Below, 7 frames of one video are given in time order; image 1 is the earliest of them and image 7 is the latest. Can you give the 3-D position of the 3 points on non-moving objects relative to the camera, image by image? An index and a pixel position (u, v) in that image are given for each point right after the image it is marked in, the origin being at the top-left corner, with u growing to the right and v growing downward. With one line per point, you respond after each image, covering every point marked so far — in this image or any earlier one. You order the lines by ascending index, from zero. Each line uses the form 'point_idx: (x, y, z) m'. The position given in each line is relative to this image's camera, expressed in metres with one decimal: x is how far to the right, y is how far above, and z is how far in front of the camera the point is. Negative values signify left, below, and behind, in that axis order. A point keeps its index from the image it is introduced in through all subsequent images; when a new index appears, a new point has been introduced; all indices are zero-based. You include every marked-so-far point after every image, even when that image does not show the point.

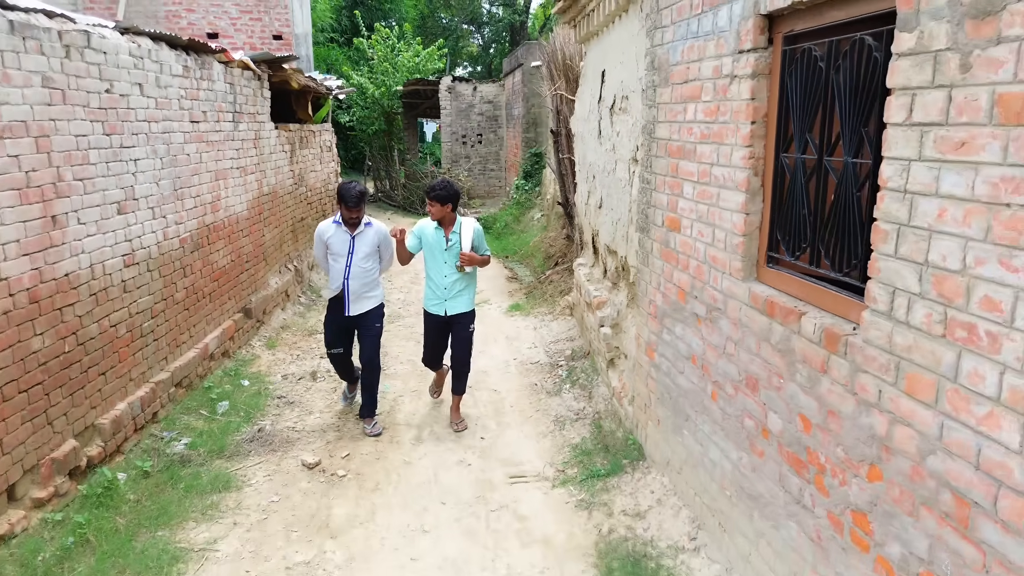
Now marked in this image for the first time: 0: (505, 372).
0: (-0.1, -0.6, +5.5) m
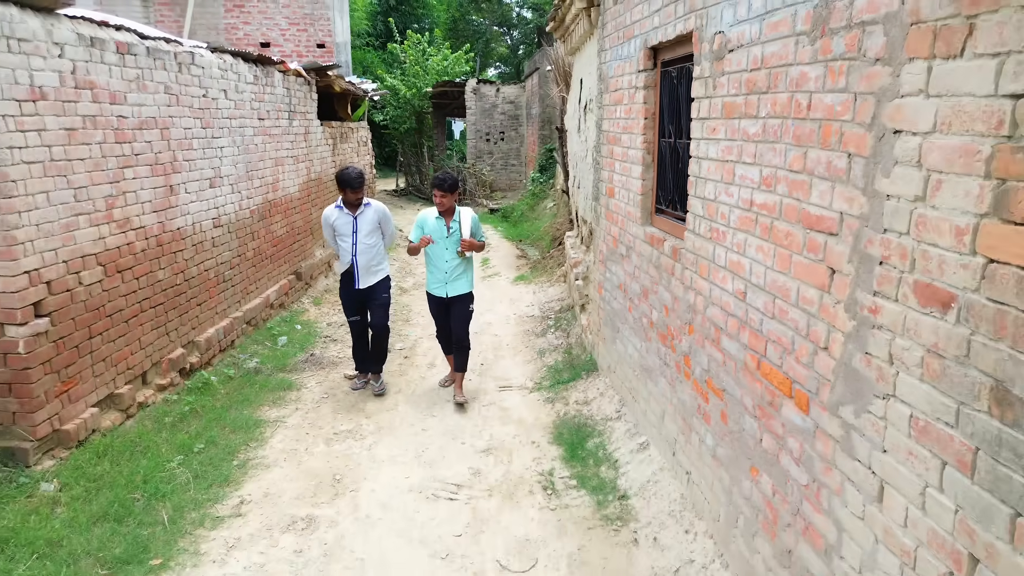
0: (-0.1, -0.3, +6.9) m
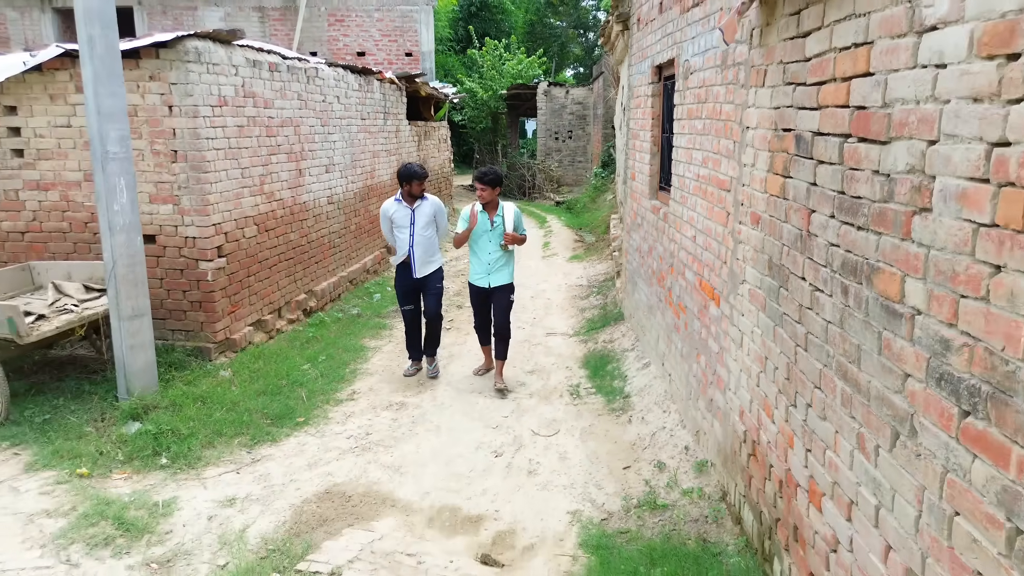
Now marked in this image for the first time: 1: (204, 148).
0: (+0.5, 0.0, +8.2) m
1: (-2.1, +0.9, +5.0) m
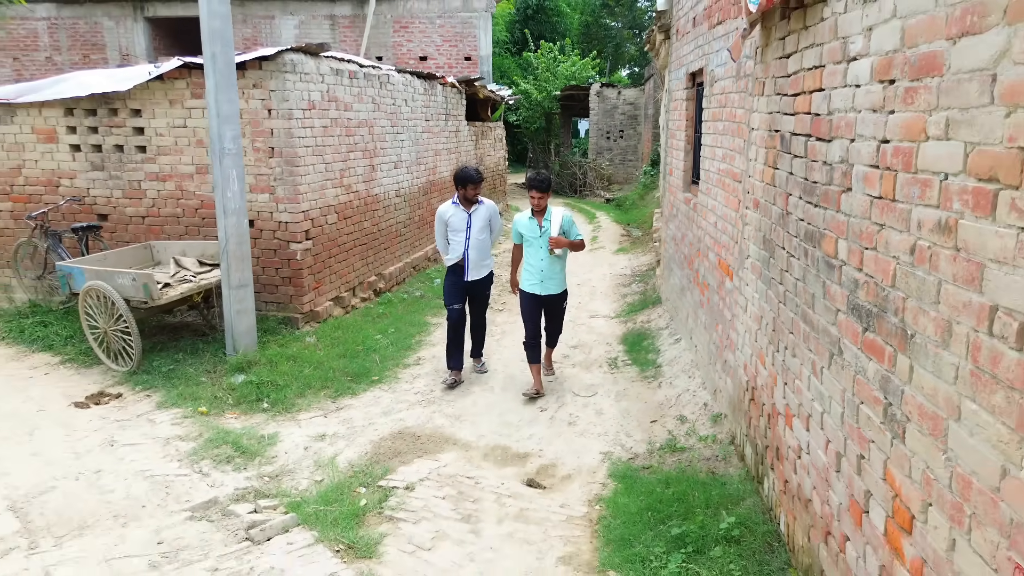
0: (+1.1, +0.1, +8.8) m
1: (-1.7, +1.1, +5.8) m
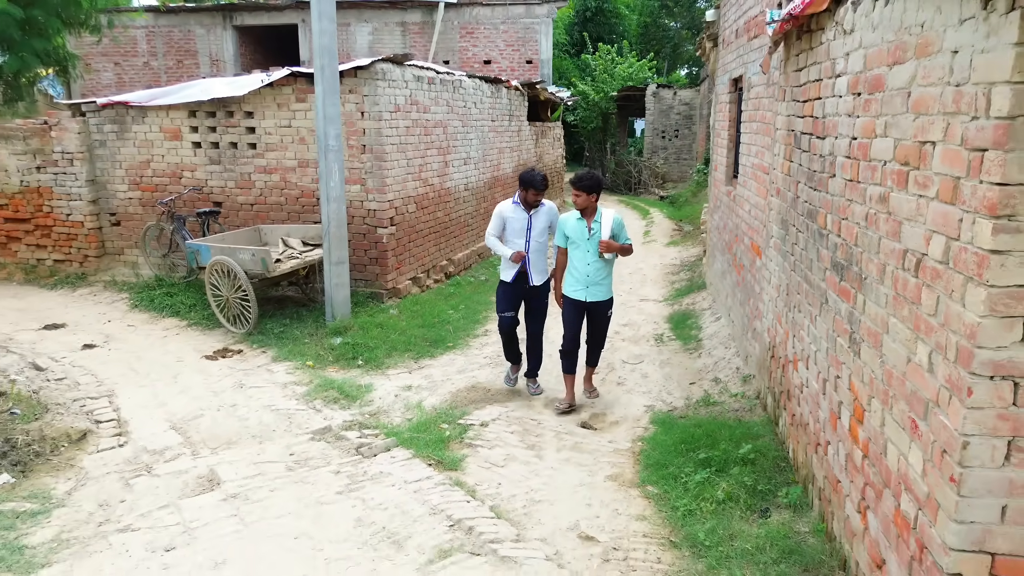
0: (+1.8, +0.3, +9.5) m
1: (-1.2, +1.3, +6.7) m
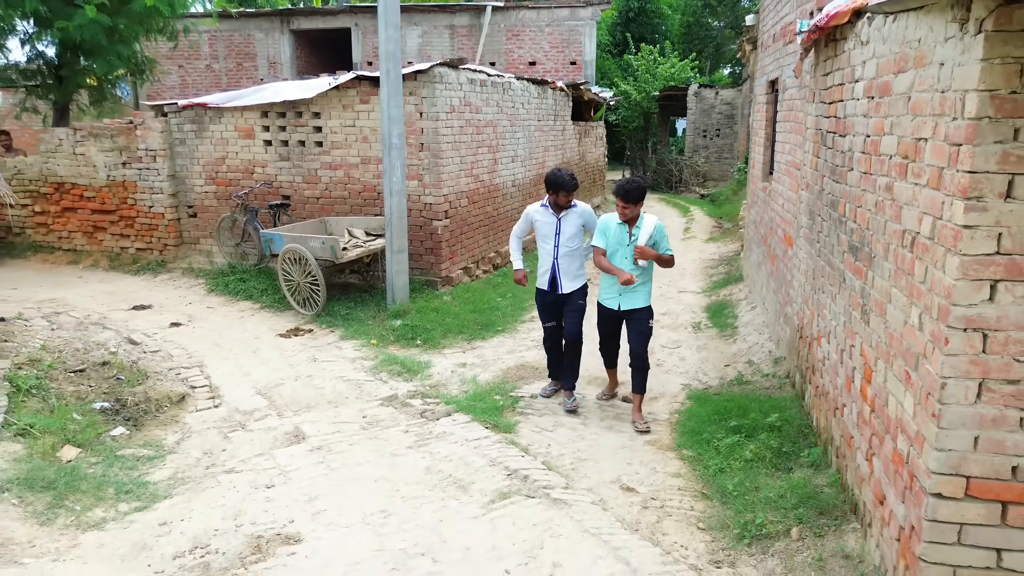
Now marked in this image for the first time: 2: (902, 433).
0: (+2.4, +0.3, +9.9) m
1: (-0.7, +1.4, +7.2) m
2: (+1.3, -0.5, +2.5) m
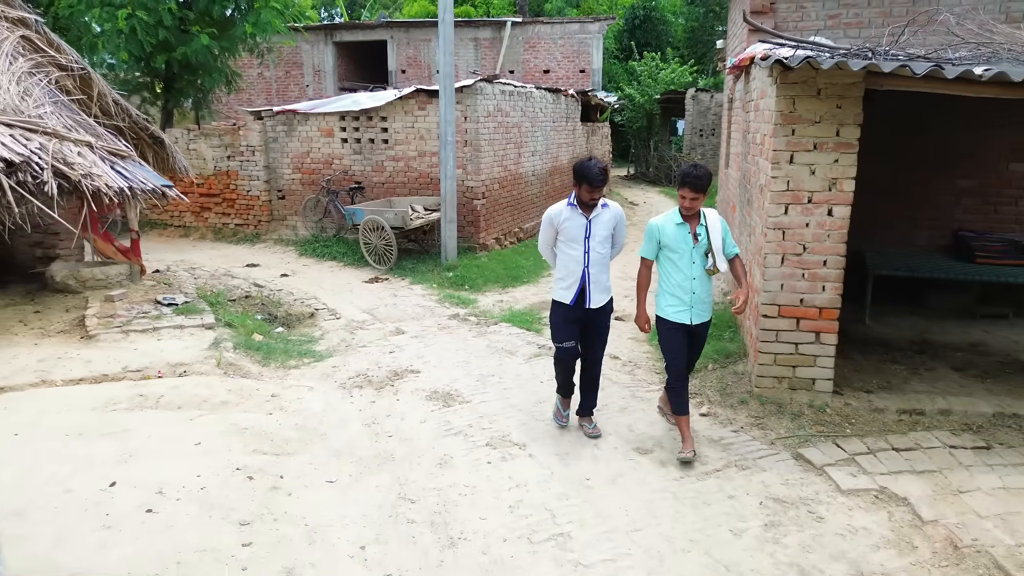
0: (+2.7, +0.8, +12.1) m
1: (-0.4, +1.9, +9.5) m
2: (+1.6, 0.0, +4.7) m
